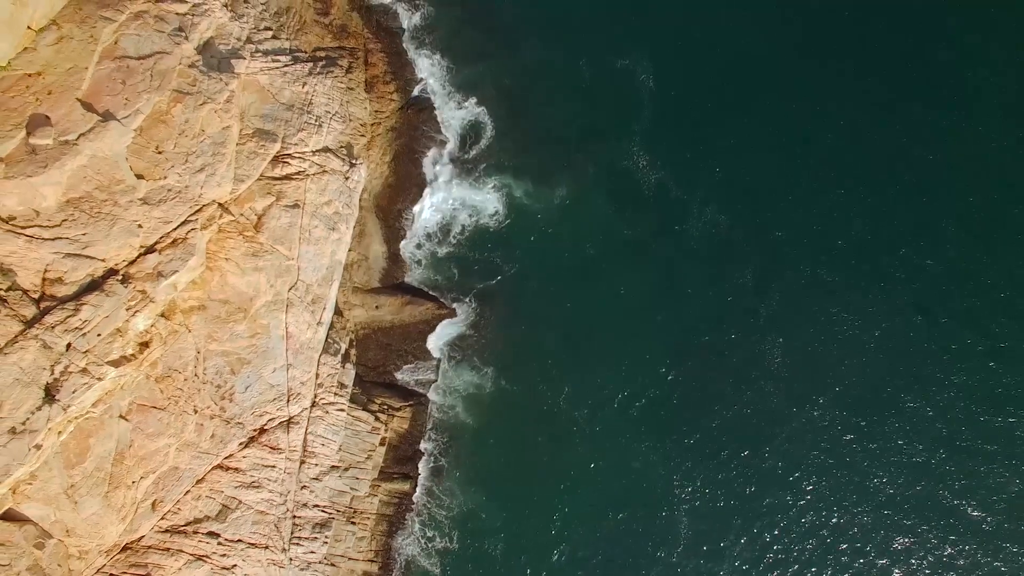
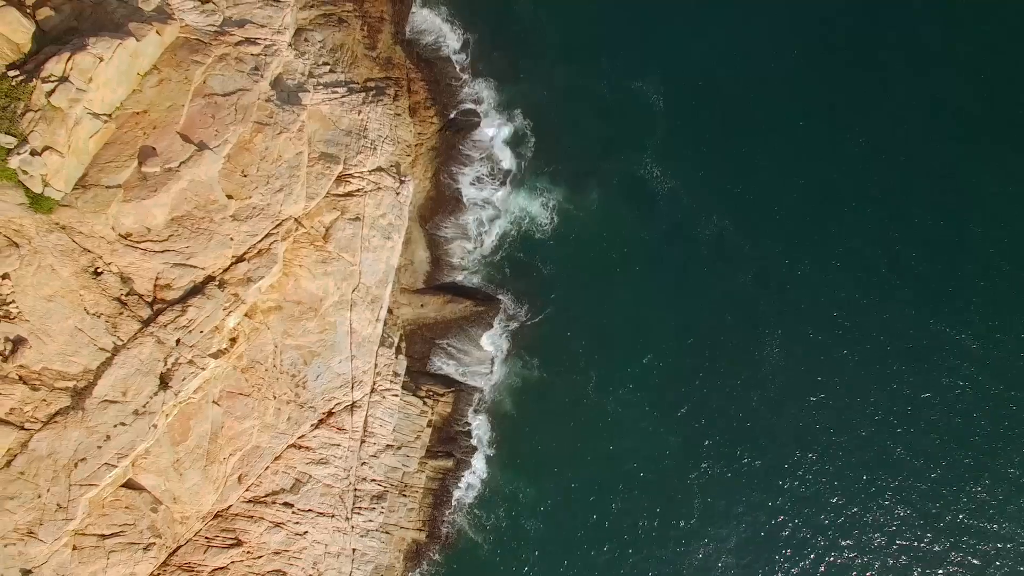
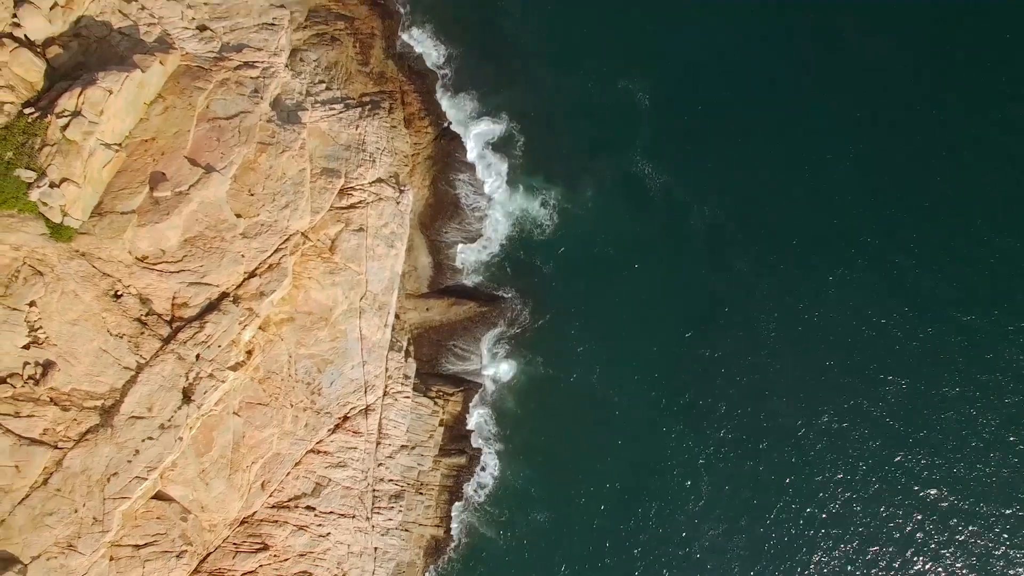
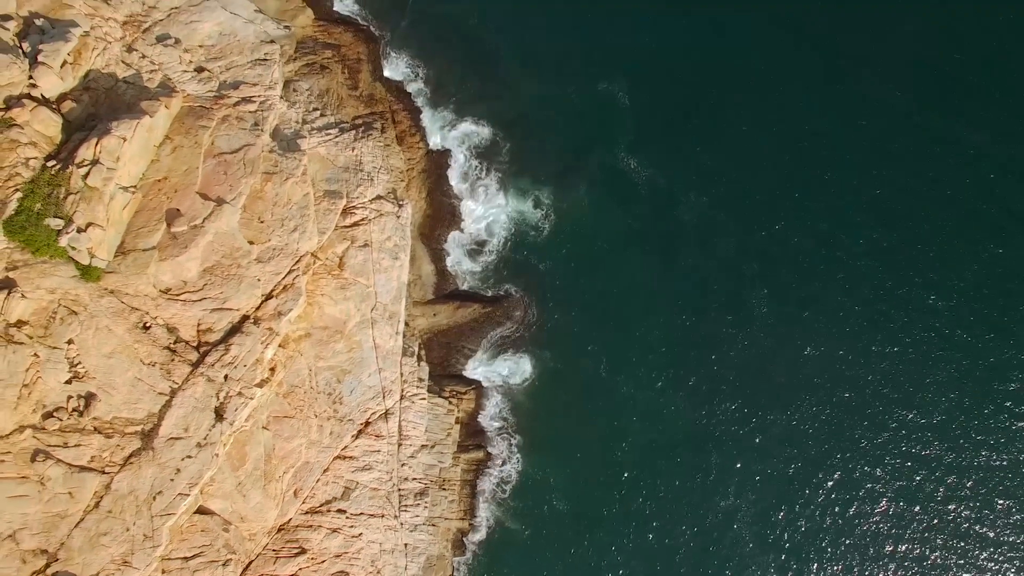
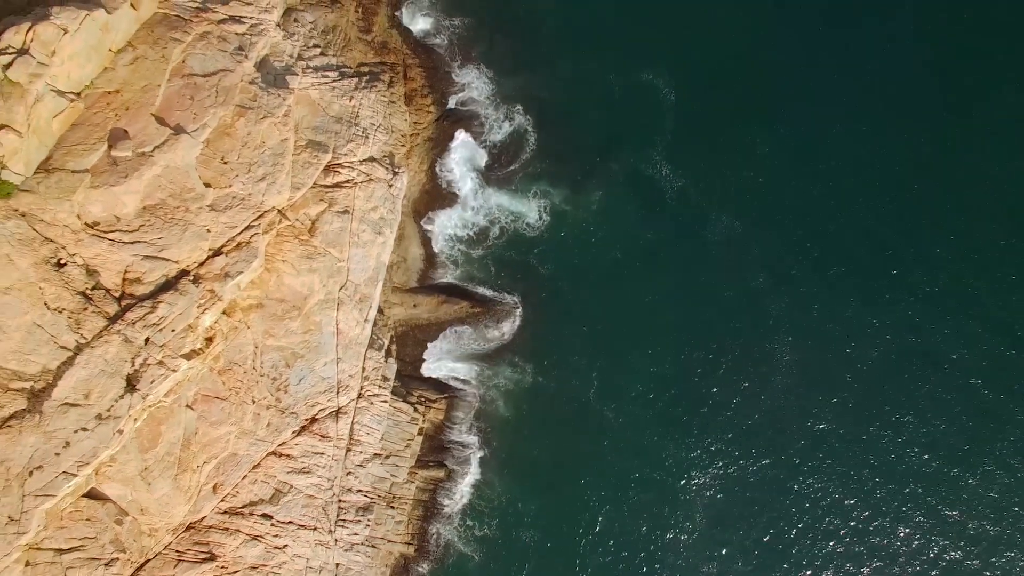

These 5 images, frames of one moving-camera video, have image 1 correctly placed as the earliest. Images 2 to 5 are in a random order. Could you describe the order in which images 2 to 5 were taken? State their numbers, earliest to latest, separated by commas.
5, 2, 3, 4
